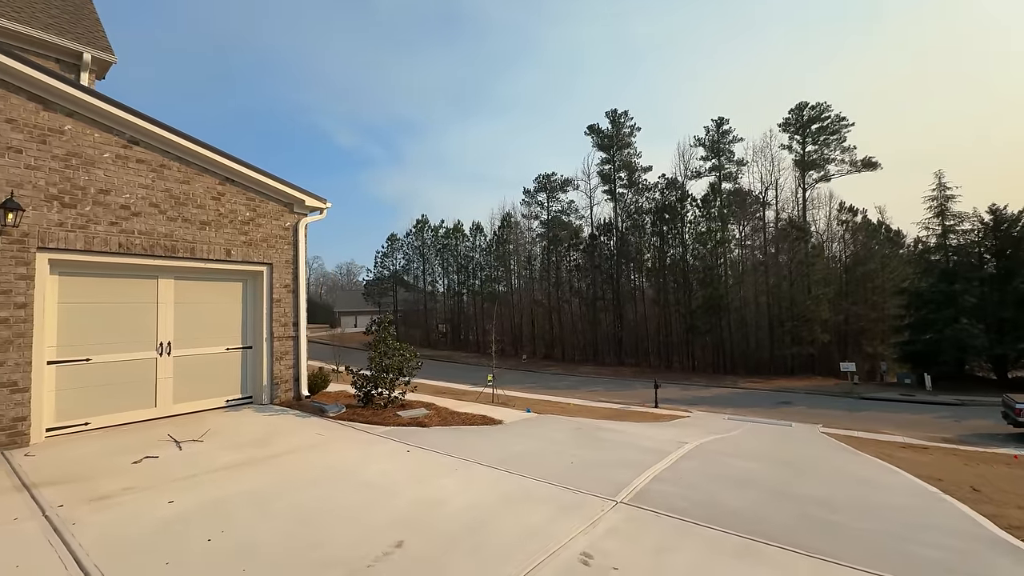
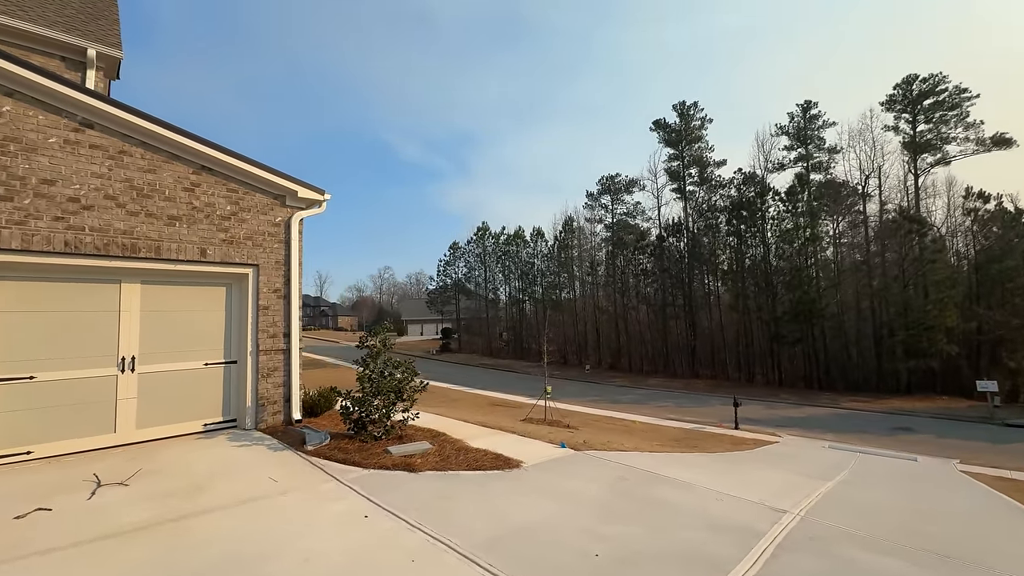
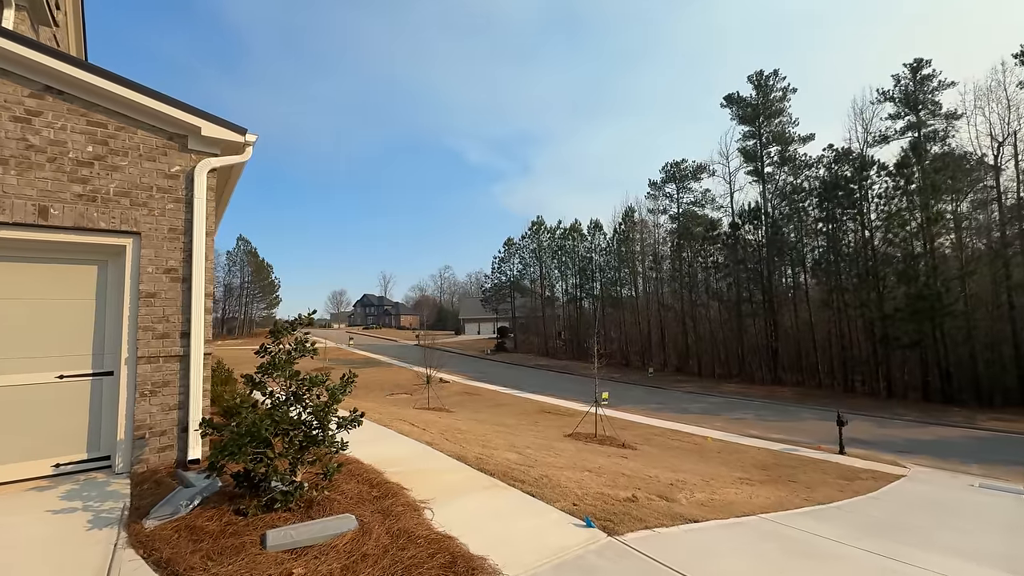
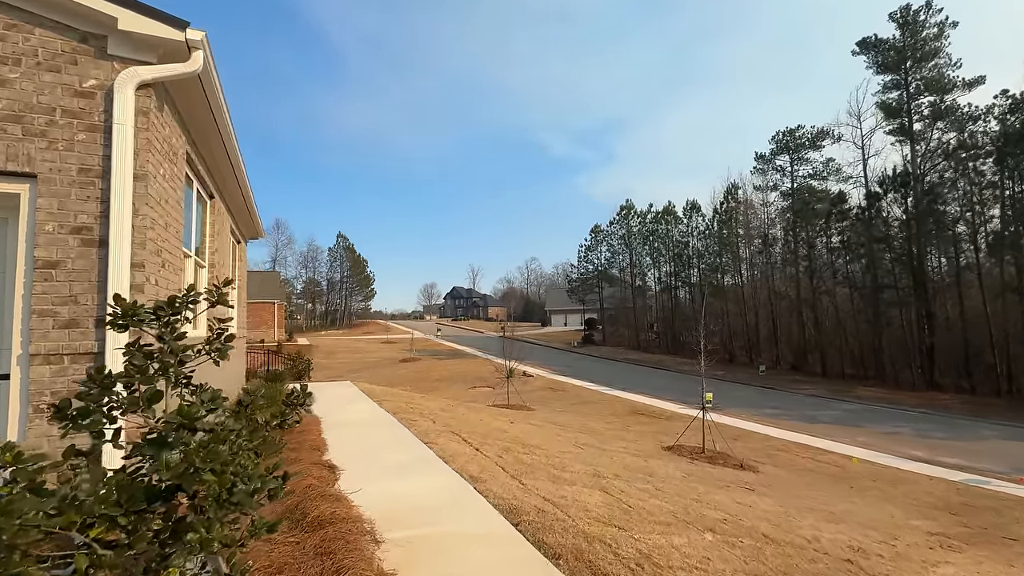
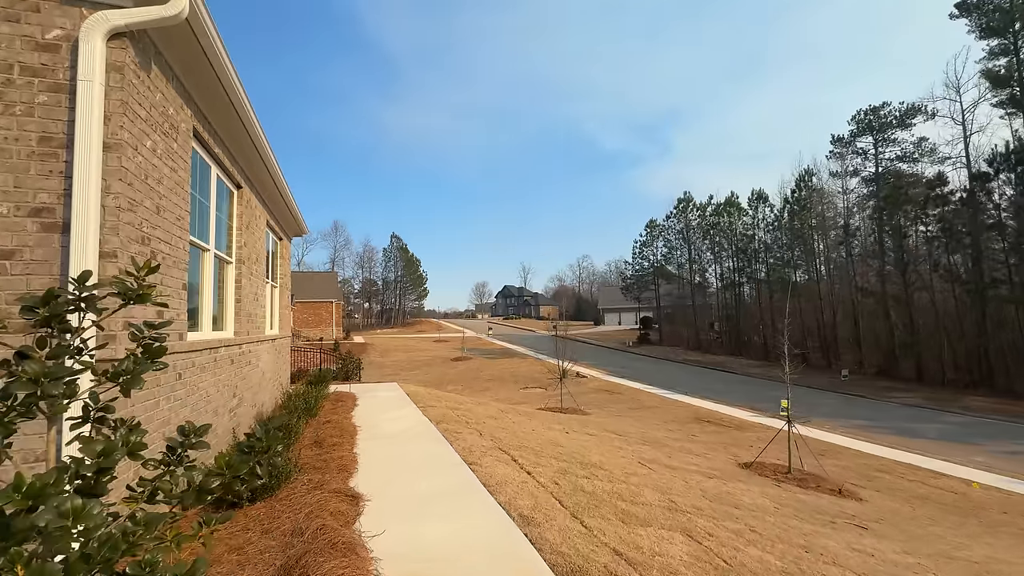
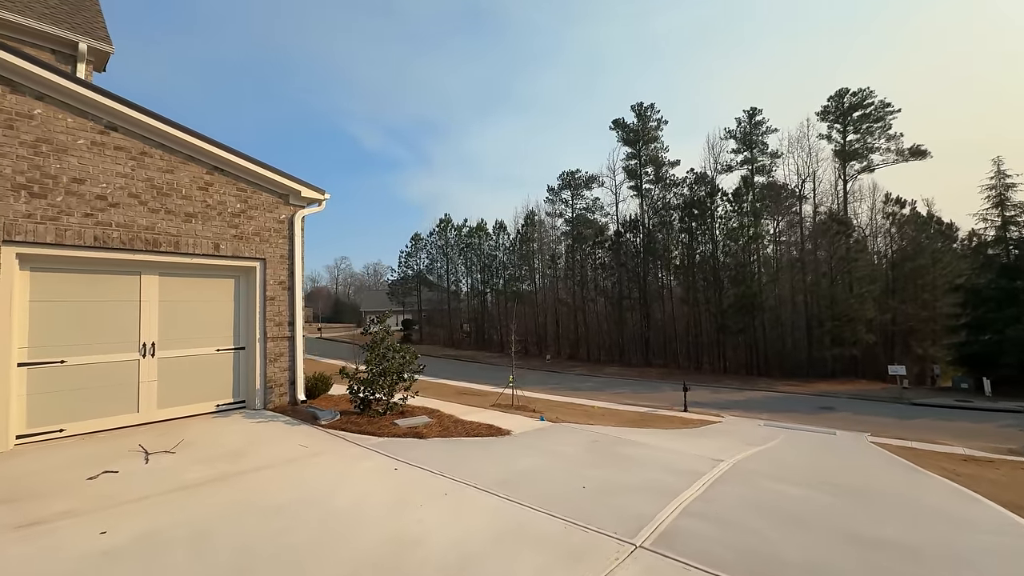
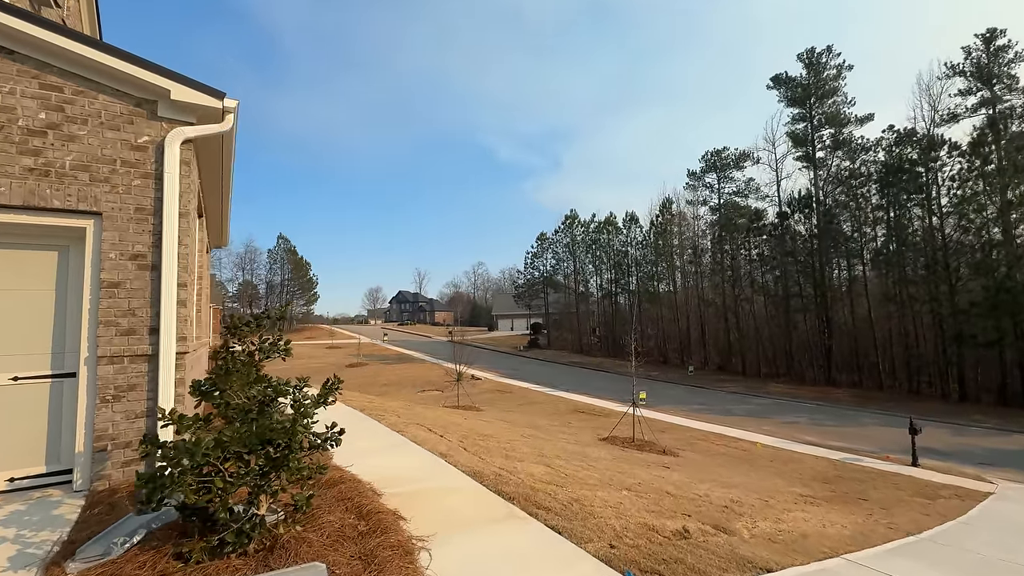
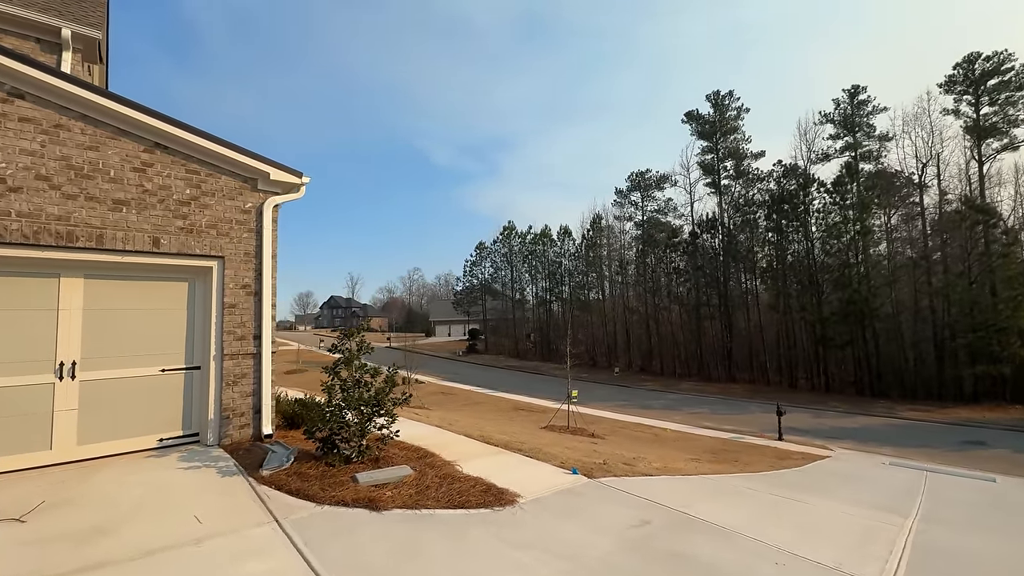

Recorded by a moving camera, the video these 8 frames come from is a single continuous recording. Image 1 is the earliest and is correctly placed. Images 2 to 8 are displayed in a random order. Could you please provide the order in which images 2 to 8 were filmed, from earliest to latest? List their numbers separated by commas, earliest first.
6, 2, 8, 3, 7, 4, 5
